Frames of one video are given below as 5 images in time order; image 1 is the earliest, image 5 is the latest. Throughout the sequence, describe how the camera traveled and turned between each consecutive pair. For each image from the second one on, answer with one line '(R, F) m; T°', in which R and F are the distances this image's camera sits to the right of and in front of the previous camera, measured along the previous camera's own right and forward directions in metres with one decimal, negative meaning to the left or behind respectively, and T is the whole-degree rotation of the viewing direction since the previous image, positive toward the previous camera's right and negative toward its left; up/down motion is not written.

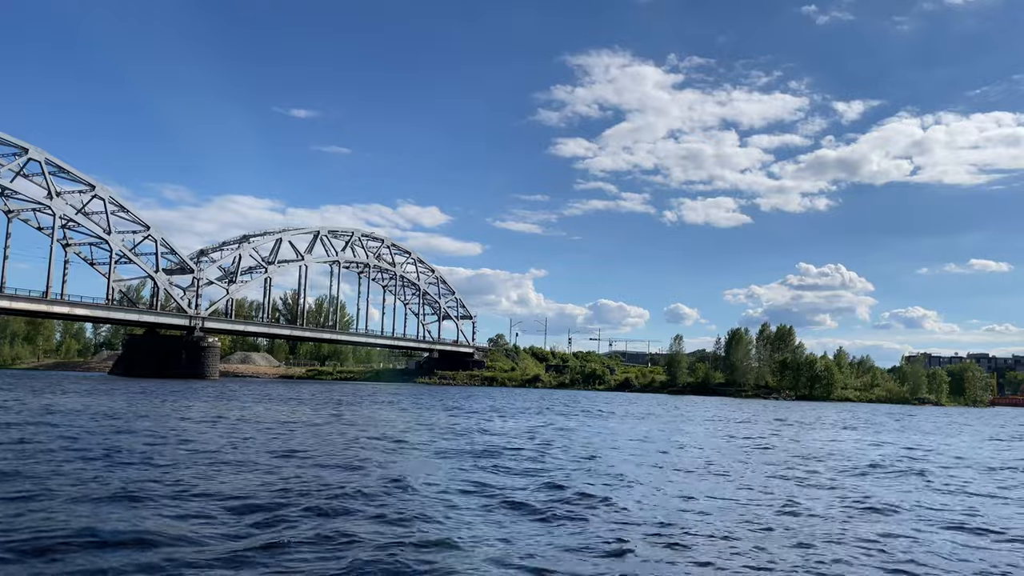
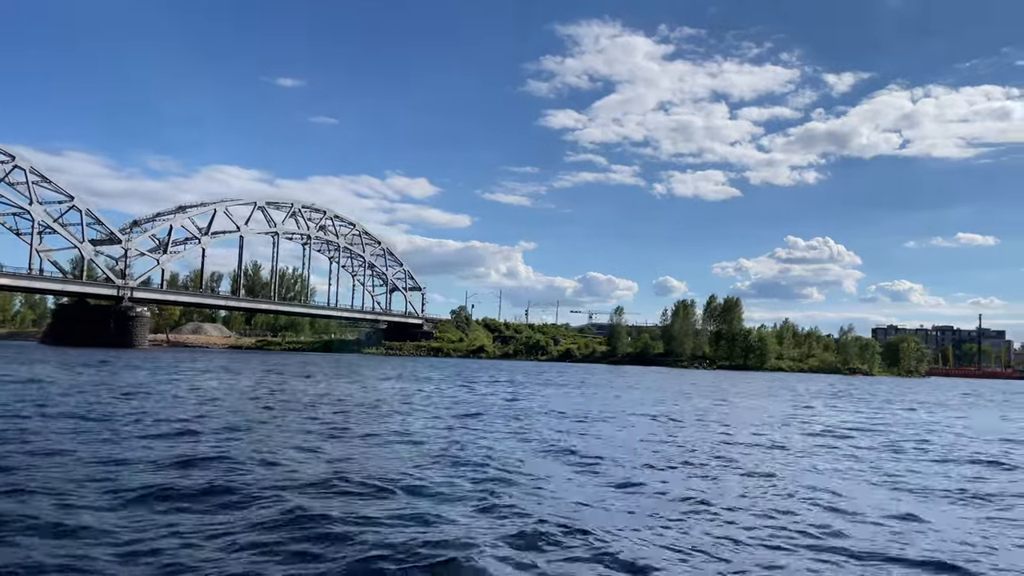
(+4.8, -0.8) m; +1°
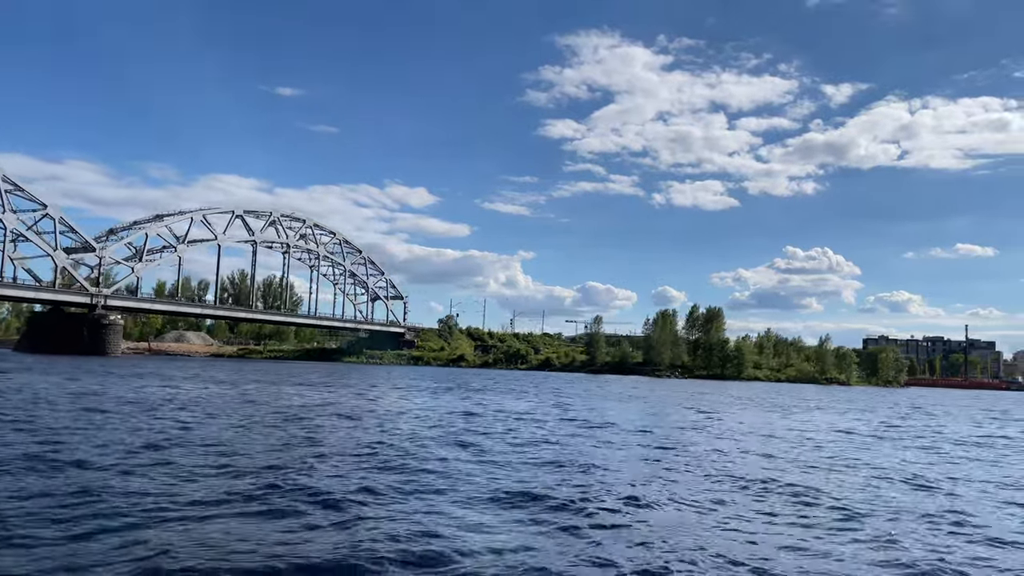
(+2.0, -0.2) m; 0°
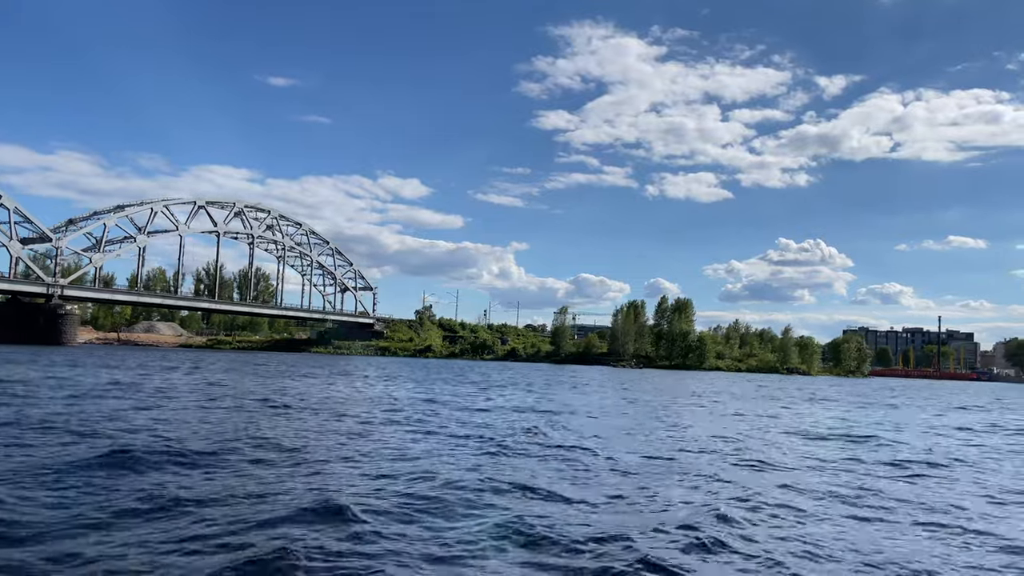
(+2.9, -0.3) m; 0°
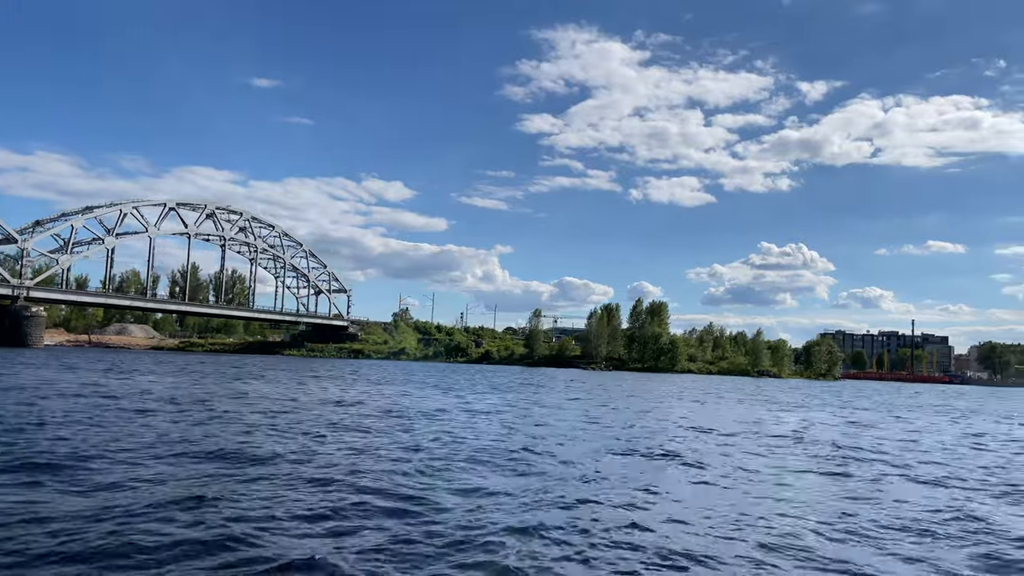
(+1.1, -0.1) m; +1°
